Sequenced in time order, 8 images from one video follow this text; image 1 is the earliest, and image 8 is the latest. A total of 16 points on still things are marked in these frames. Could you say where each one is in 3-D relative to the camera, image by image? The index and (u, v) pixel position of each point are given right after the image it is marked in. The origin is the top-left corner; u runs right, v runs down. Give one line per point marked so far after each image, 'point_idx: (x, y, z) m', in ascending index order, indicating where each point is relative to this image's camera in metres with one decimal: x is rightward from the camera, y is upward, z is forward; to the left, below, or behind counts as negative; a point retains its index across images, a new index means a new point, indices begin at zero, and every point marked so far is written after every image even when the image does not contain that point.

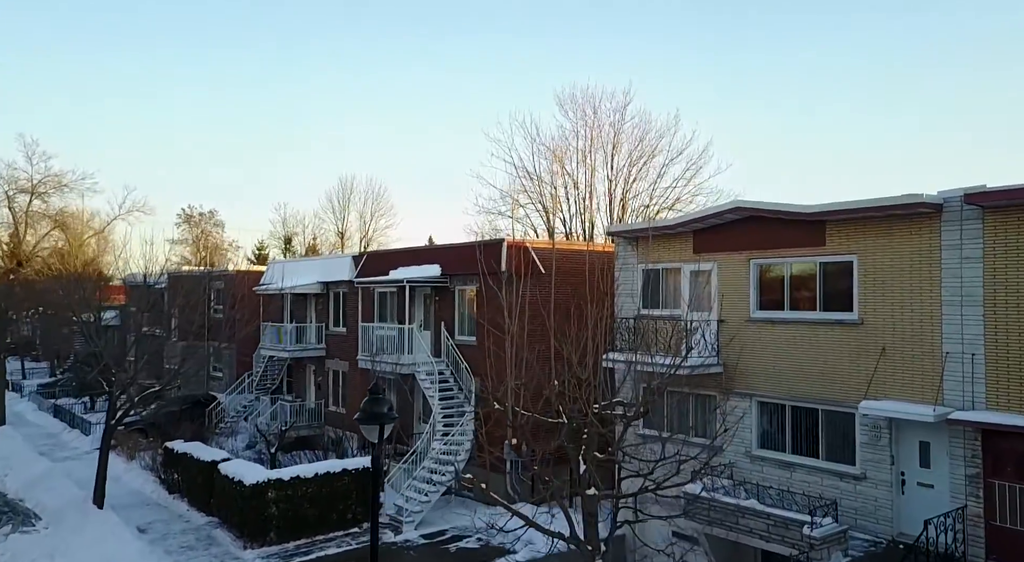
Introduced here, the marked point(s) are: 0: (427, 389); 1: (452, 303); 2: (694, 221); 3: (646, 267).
0: (-1.9, -2.5, +18.3) m
1: (-1.4, -0.5, +19.2) m
2: (+3.1, +1.0, +13.9) m
3: (+2.5, +0.3, +15.1) m
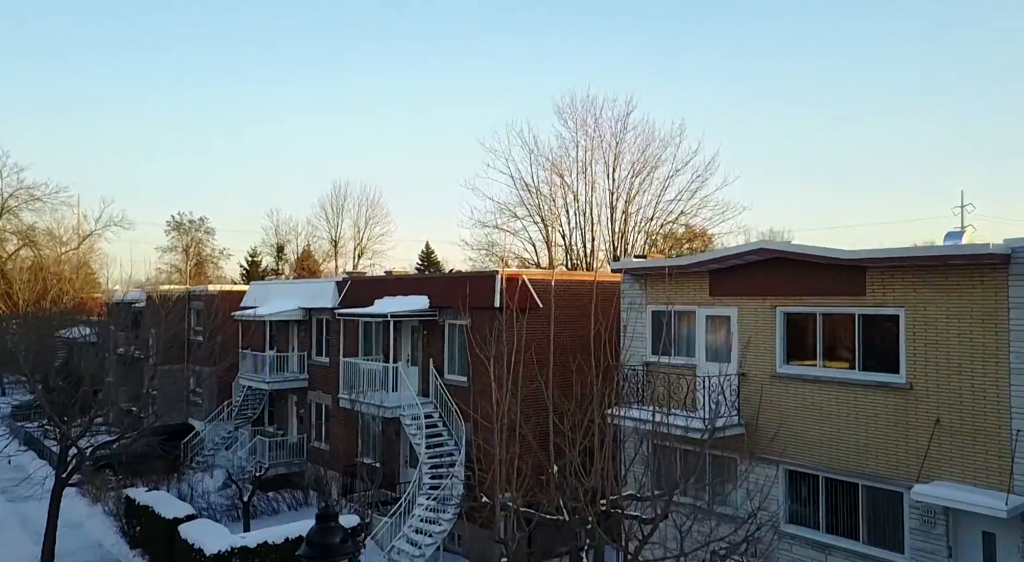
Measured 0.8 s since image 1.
0: (-2.1, -3.2, +16.7) m
1: (-1.5, -1.2, +17.6) m
2: (+3.0, +0.3, +12.3) m
3: (+2.4, -0.5, +13.5) m
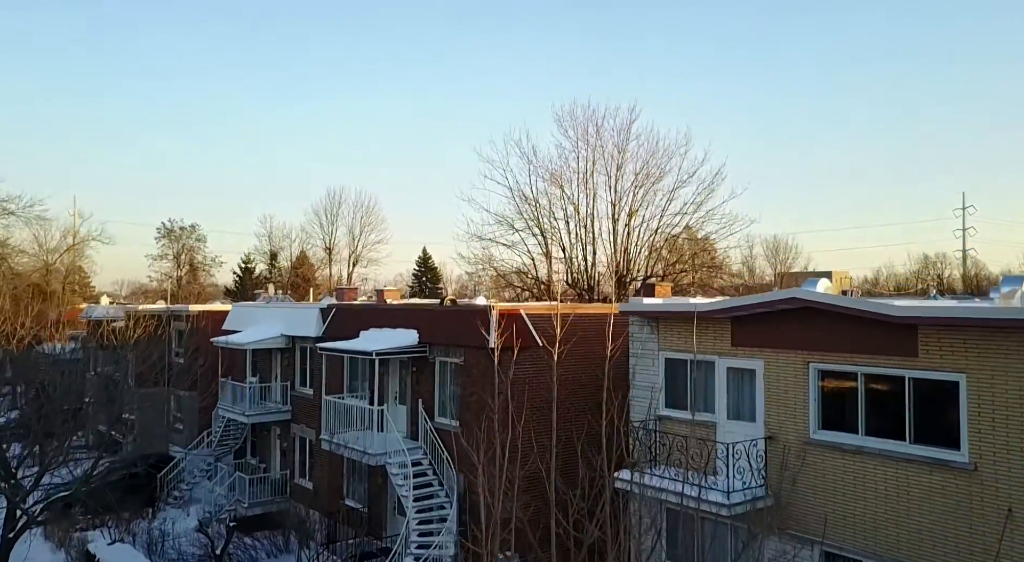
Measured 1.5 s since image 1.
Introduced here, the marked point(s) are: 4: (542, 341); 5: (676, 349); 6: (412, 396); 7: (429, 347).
0: (-2.1, -3.9, +15.2) m
1: (-1.6, -1.9, +16.1) m
2: (+3.0, -0.4, +10.8) m
3: (+2.4, -1.1, +12.0) m
4: (+0.6, -1.1, +15.1) m
5: (+2.4, -1.0, +12.0) m
6: (-2.1, -2.4, +16.6) m
7: (-1.7, -1.3, +16.1) m
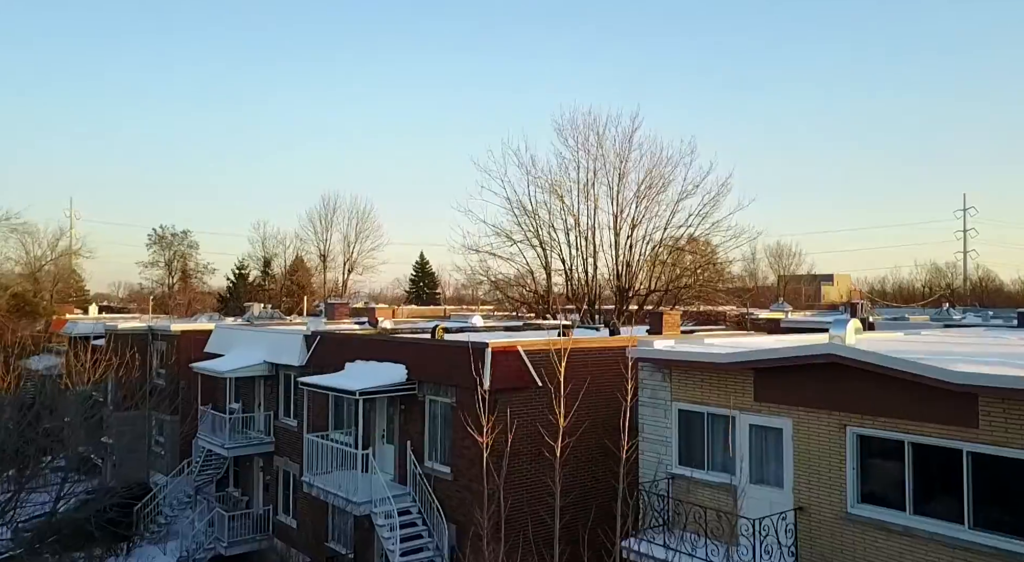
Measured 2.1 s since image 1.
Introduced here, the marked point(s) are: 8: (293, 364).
0: (-2.2, -4.4, +13.9) m
1: (-1.7, -2.5, +14.8) m
2: (+2.9, -0.9, +9.5) m
3: (+2.3, -1.7, +10.8) m
4: (+0.5, -1.7, +13.8) m
5: (+2.4, -1.6, +10.7) m
6: (-2.1, -2.9, +15.4) m
7: (-1.7, -1.9, +14.8) m
8: (-5.2, -2.0, +19.0) m
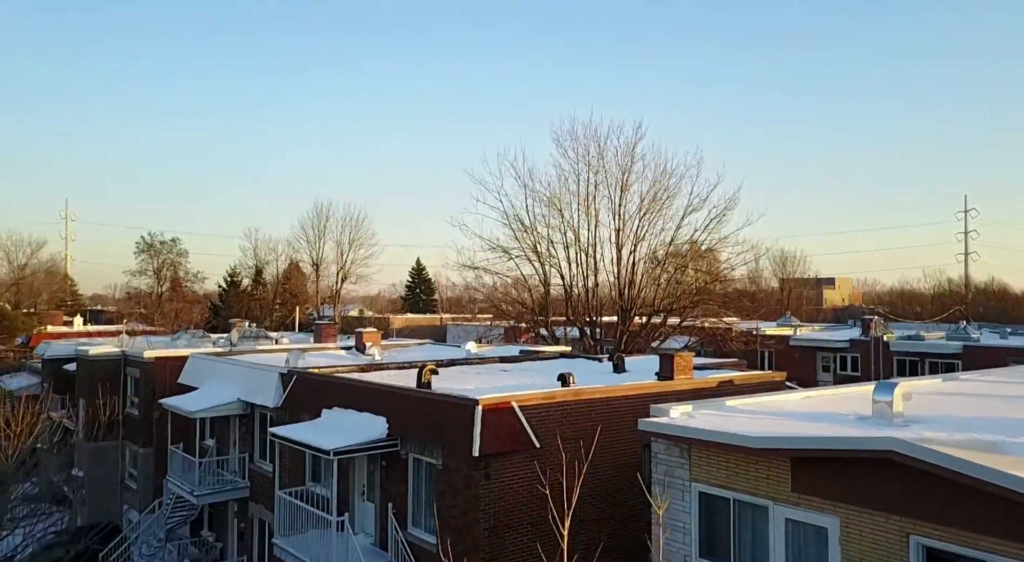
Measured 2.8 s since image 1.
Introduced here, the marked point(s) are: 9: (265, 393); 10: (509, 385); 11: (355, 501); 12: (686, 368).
0: (-2.3, -5.1, +12.3) m
1: (-1.8, -3.2, +13.2) m
2: (+2.8, -1.6, +7.9) m
3: (+2.2, -2.4, +9.2) m
4: (+0.4, -2.4, +12.2) m
5: (+2.3, -2.3, +9.1) m
6: (-2.2, -3.6, +13.7) m
7: (-1.8, -2.6, +13.2) m
8: (-5.3, -2.7, +17.4) m
9: (-5.4, -2.4, +17.6) m
10: (-0.1, -2.2, +17.0) m
11: (-2.8, -3.9, +14.4) m
12: (+3.2, -1.6, +15.0) m
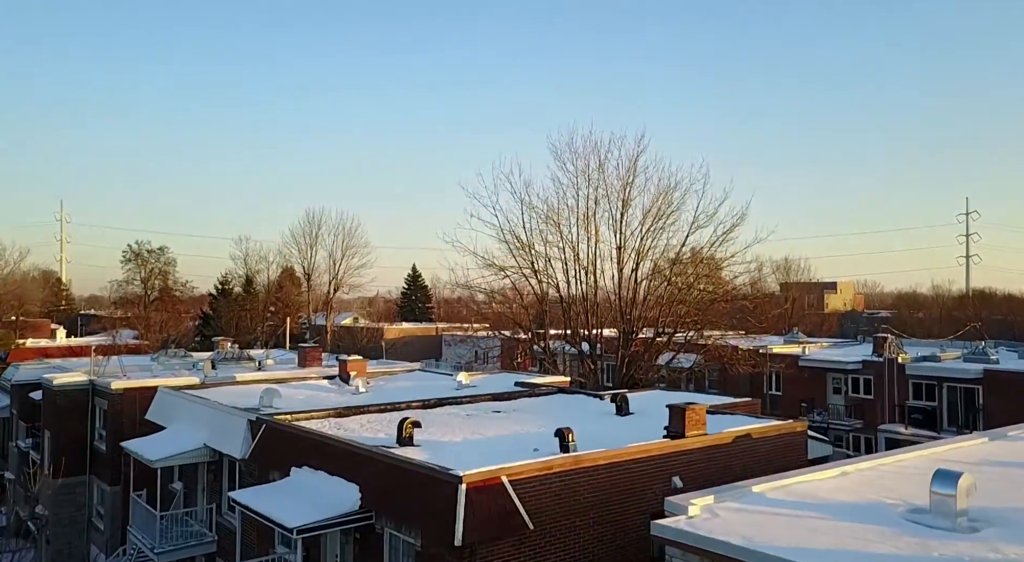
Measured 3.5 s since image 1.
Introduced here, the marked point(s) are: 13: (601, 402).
0: (-2.4, -5.9, +10.7) m
1: (-1.9, -3.9, +11.6) m
2: (+2.7, -2.4, +6.3) m
3: (+2.1, -3.1, +7.5) m
4: (+0.3, -3.1, +10.6) m
5: (+2.2, -3.0, +7.5) m
6: (-2.4, -4.4, +12.1) m
7: (-2.0, -3.3, +11.6) m
8: (-5.4, -3.4, +15.7) m
9: (-5.5, -3.2, +15.9) m
10: (-0.2, -2.9, +15.4) m
11: (-3.0, -4.6, +12.7) m
12: (+3.1, -2.3, +13.3) m
13: (+2.1, -2.8, +18.7) m
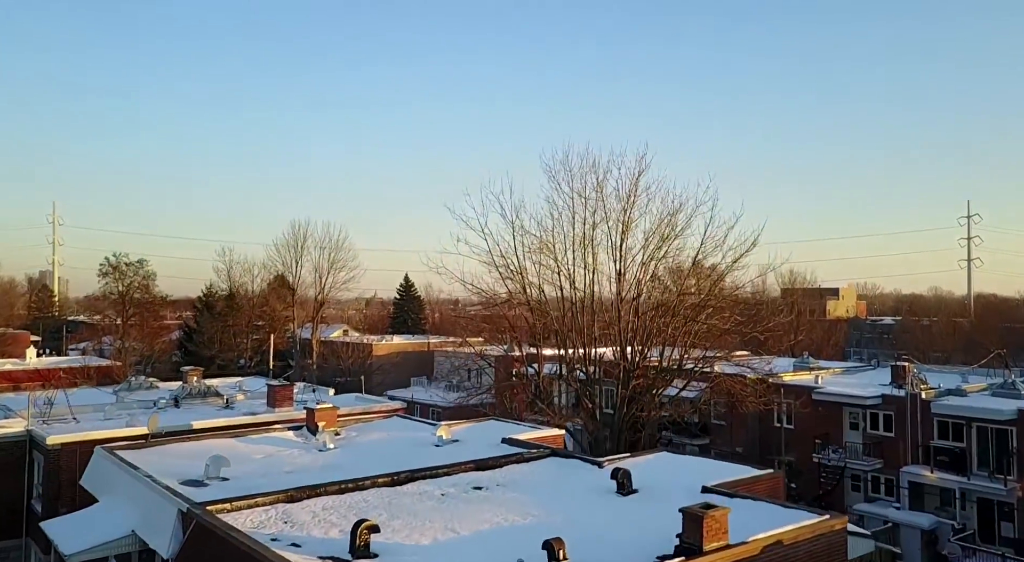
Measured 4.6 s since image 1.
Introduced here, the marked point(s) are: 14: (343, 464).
0: (-2.7, -6.9, +8.2) m
1: (-2.2, -4.9, +9.0) m
2: (+2.4, -3.4, +3.8) m
3: (+1.8, -4.2, +5.0) m
4: (0.0, -4.1, +8.1) m
5: (+1.9, -4.0, +5.0) m
6: (-2.7, -5.4, +9.6) m
7: (-2.2, -4.4, +9.0) m
8: (-5.7, -4.4, +13.2) m
9: (-5.8, -4.2, +13.4) m
10: (-0.5, -3.9, +12.9) m
11: (-3.3, -5.7, +10.2) m
12: (+2.8, -3.4, +10.9) m
13: (+1.8, -3.8, +16.2) m
14: (-3.9, -4.2, +18.5) m
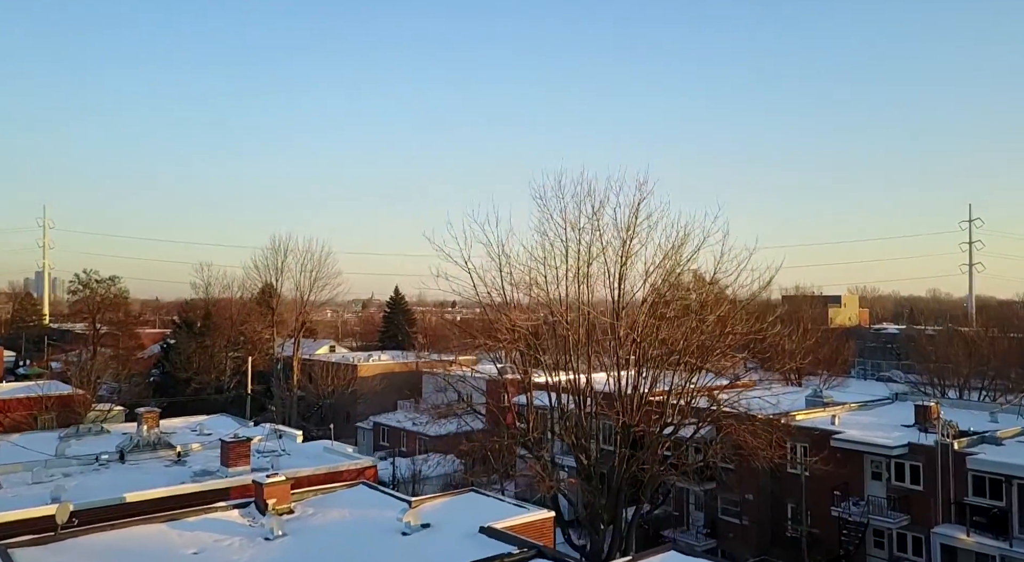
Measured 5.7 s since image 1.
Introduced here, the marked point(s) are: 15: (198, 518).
0: (-3.1, -8.1, +5.2) m
1: (-2.6, -6.1, +6.1) m
2: (+2.1, -4.6, +0.9) m
3: (+1.4, -5.4, +2.1) m
4: (-0.4, -5.3, +5.1) m
5: (+1.5, -5.3, +2.0) m
6: (-3.0, -6.6, +6.6) m
7: (-2.6, -5.6, +6.1) m
8: (-6.1, -5.6, +10.3) m
9: (-6.2, -5.4, +10.5) m
10: (-0.9, -5.1, +9.9) m
11: (-3.6, -6.9, +7.3) m
12: (+2.4, -4.6, +7.9) m
13: (+1.4, -5.0, +13.2) m
14: (-4.3, -5.4, +15.5) m
15: (-6.8, -5.2, +17.5) m
